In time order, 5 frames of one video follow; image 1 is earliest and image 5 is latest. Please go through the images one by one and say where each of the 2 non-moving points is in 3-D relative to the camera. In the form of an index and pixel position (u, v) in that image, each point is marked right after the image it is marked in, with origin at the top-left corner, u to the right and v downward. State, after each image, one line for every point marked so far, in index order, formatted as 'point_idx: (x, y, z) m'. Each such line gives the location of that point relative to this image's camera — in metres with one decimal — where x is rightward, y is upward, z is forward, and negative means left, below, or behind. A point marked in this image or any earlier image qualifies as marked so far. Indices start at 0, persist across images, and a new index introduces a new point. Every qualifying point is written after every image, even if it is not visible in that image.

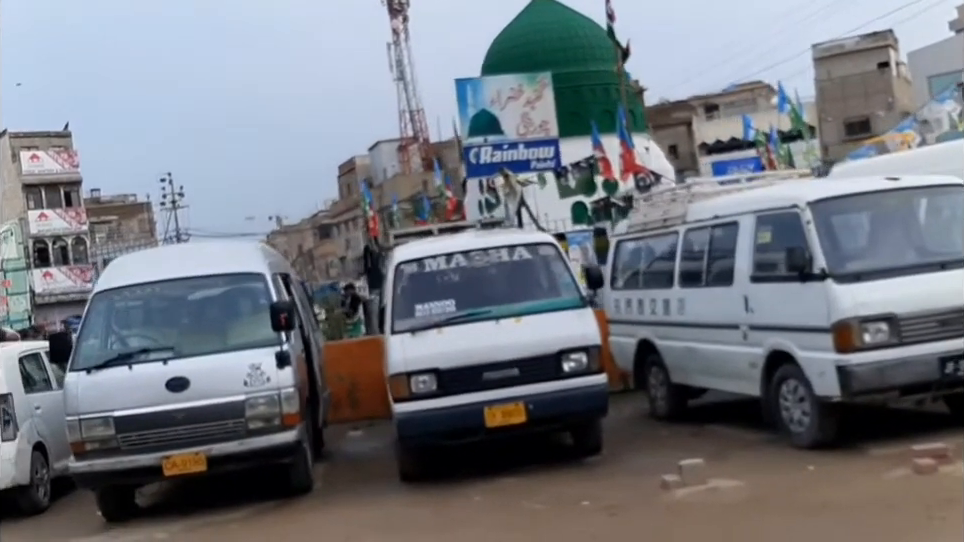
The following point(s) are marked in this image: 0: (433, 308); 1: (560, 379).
0: (-0.4, -0.3, +10.2) m
1: (+0.6, -0.9, +9.8) m
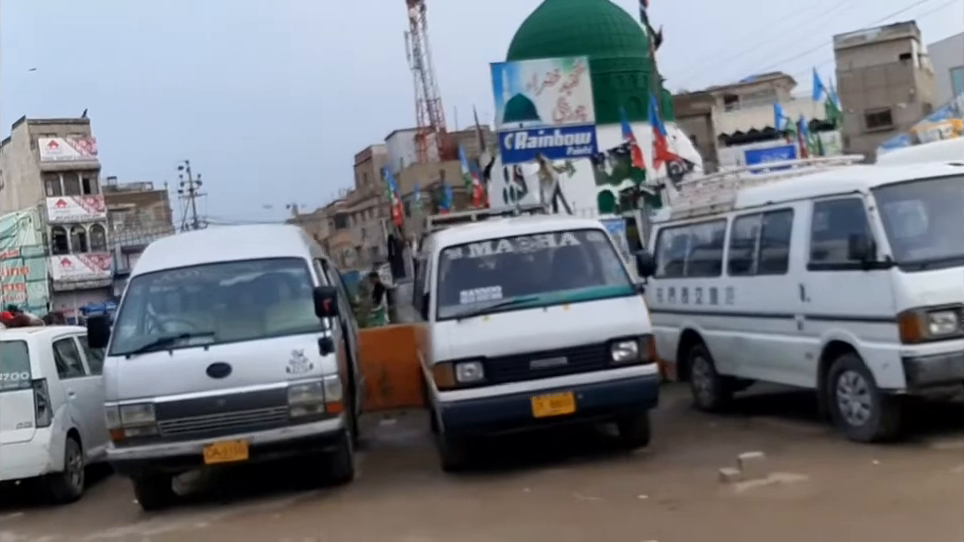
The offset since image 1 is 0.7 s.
0: (0.0, -0.2, +10.0) m
1: (+1.0, -0.8, +9.5) m
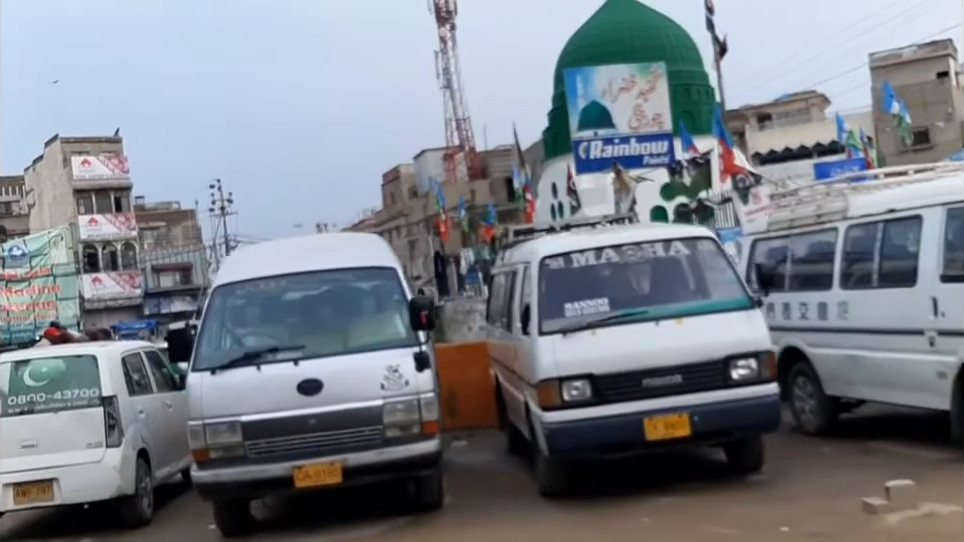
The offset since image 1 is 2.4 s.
0: (+0.8, -0.3, +9.3) m
1: (+1.8, -0.9, +8.8) m
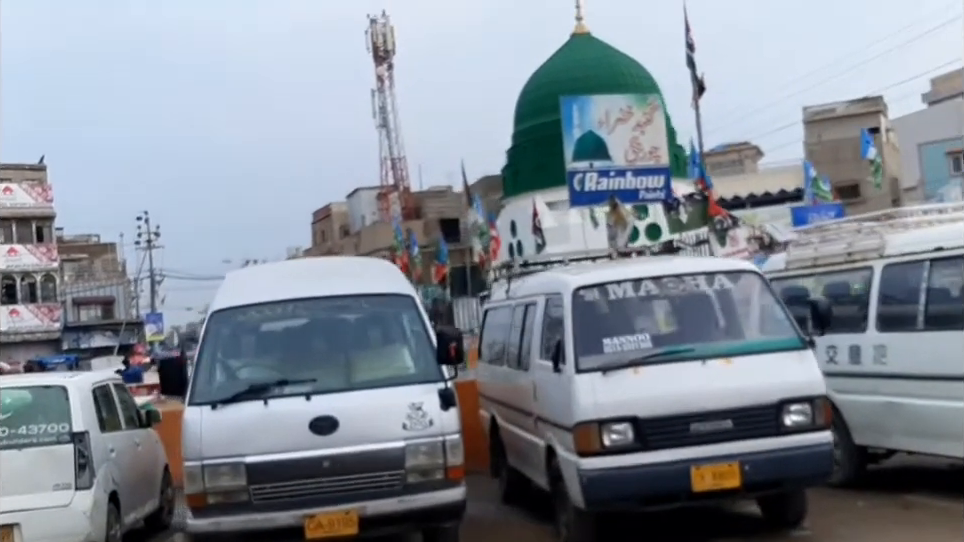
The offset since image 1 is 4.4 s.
0: (+1.0, -0.5, +8.5) m
1: (+2.0, -1.1, +8.1) m
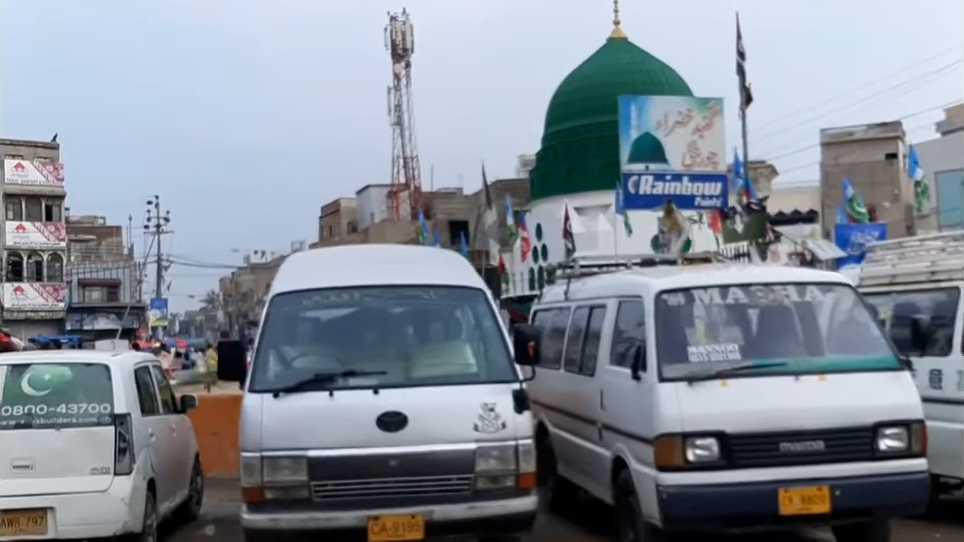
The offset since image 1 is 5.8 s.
0: (+1.5, -0.5, +8.0) m
1: (+2.5, -1.2, +7.6) m
